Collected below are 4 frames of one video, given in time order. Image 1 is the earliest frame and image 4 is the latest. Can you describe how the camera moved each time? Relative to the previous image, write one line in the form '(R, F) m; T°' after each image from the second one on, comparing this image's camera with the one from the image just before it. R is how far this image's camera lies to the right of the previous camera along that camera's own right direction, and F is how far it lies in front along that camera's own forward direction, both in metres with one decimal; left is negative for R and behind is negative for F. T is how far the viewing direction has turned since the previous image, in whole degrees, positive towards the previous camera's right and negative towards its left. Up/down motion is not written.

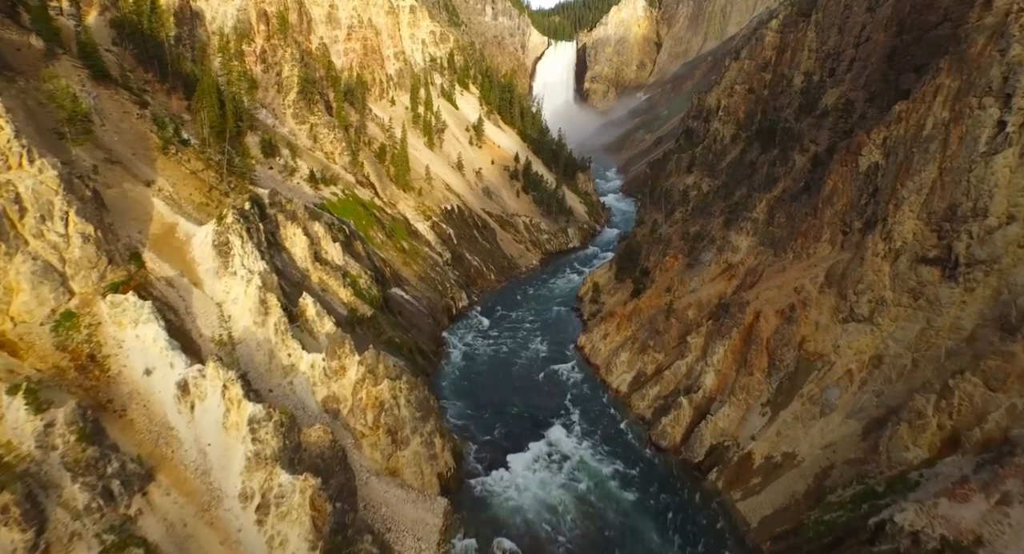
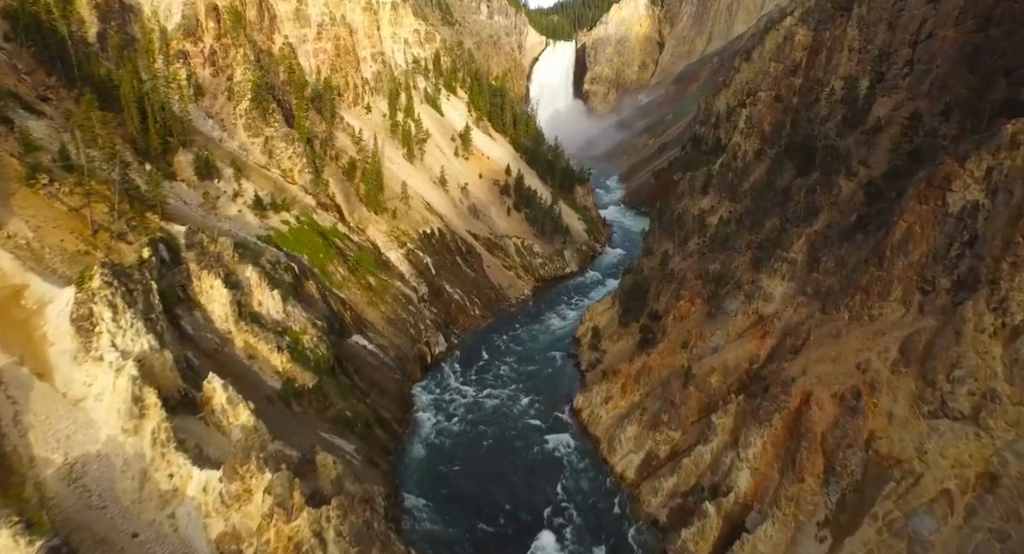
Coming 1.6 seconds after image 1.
(+1.0, +7.3) m; 0°
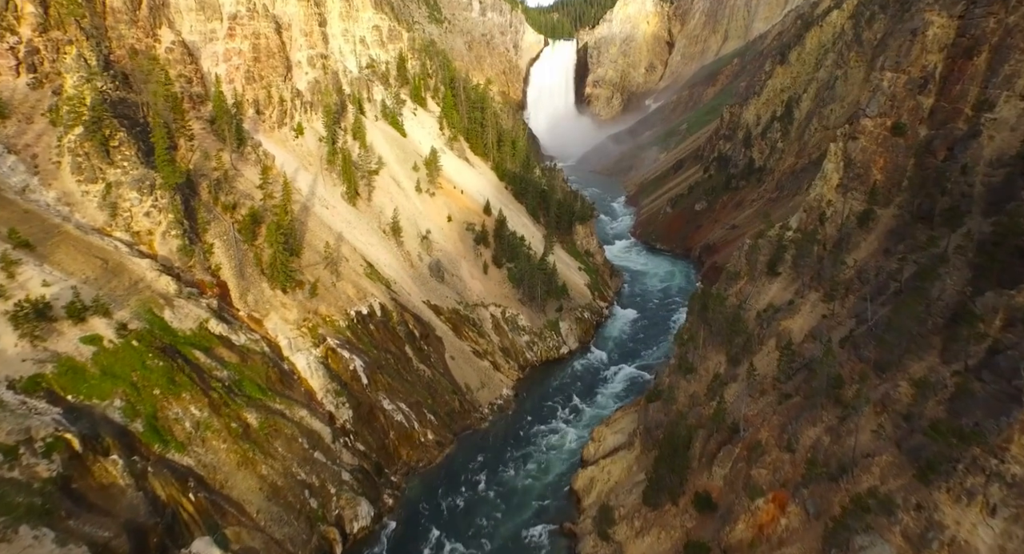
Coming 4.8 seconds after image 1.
(+1.8, +15.7) m; 0°
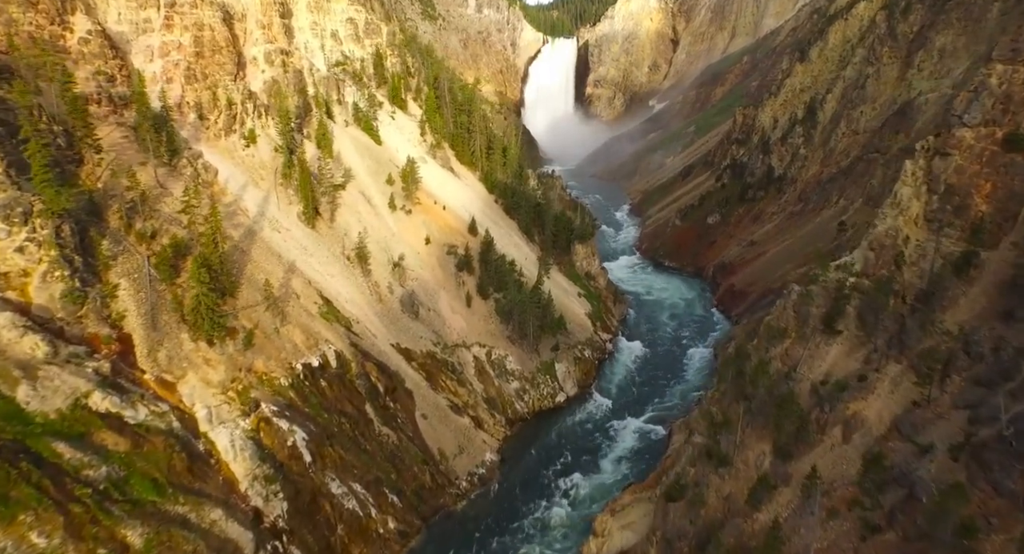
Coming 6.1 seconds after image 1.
(+0.9, +7.0) m; 0°
